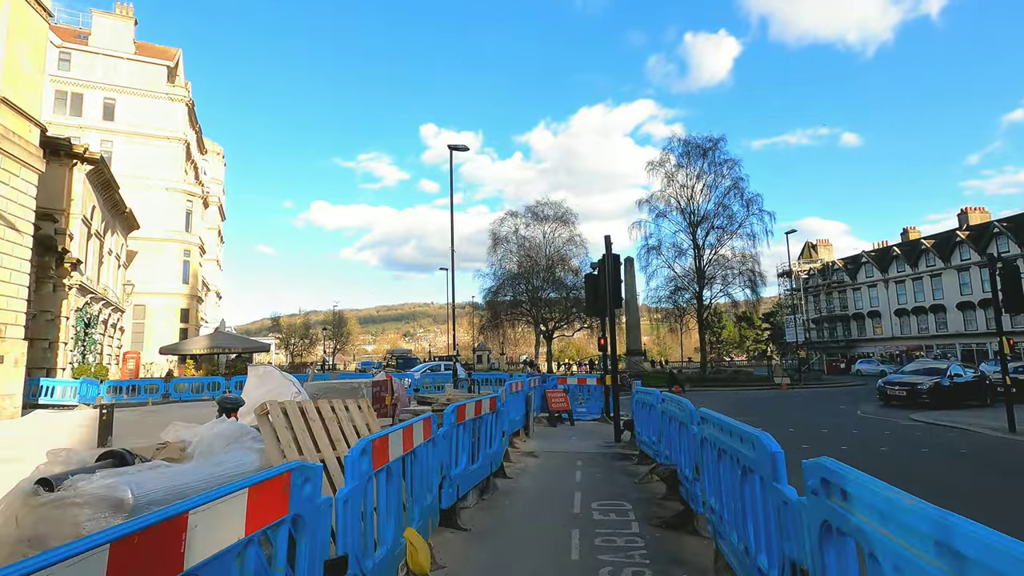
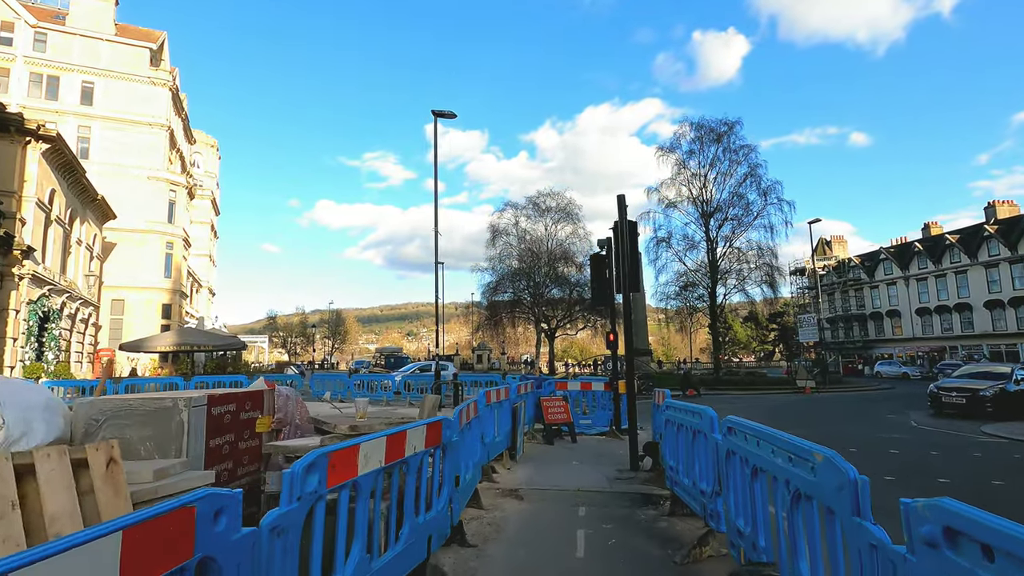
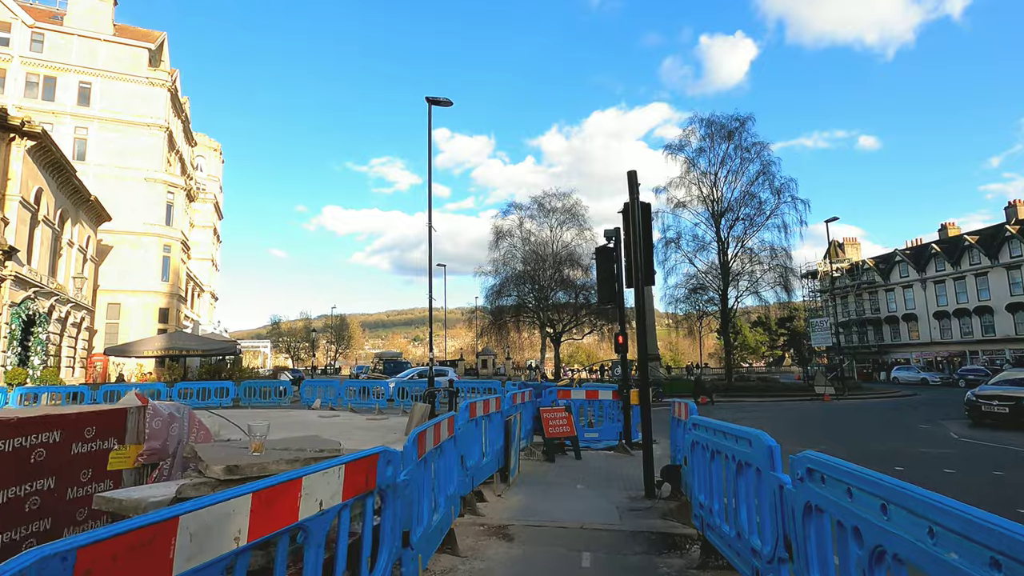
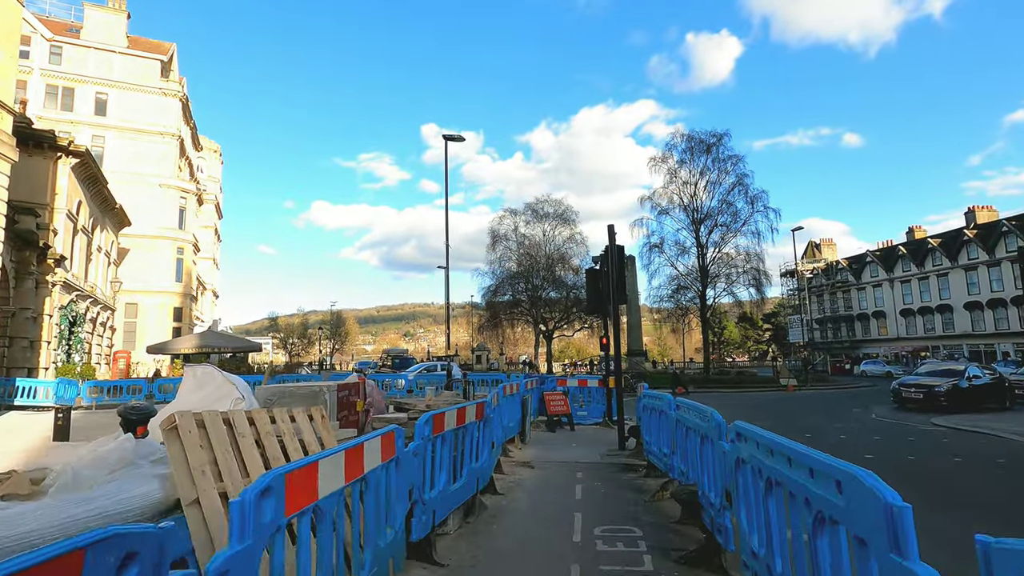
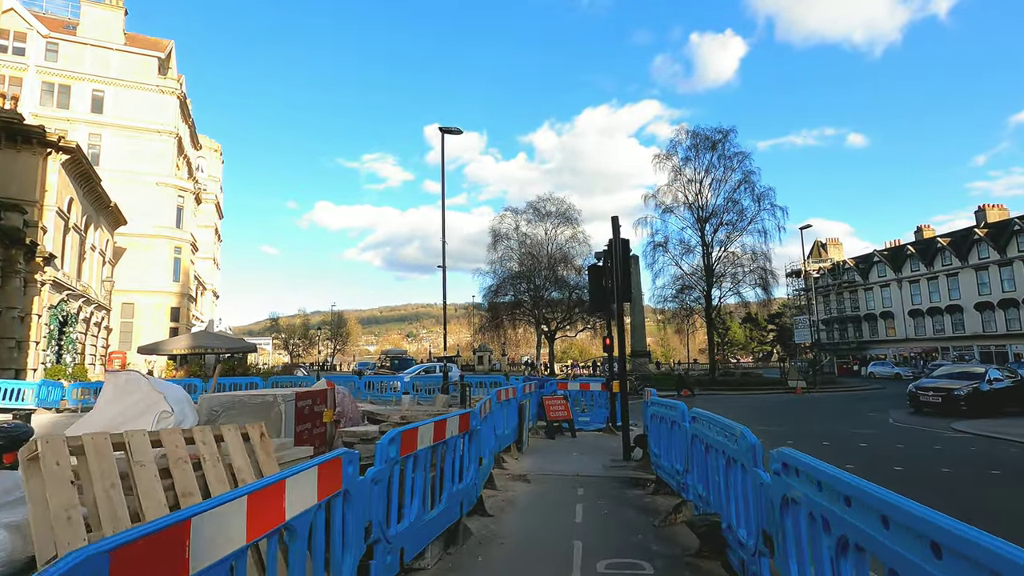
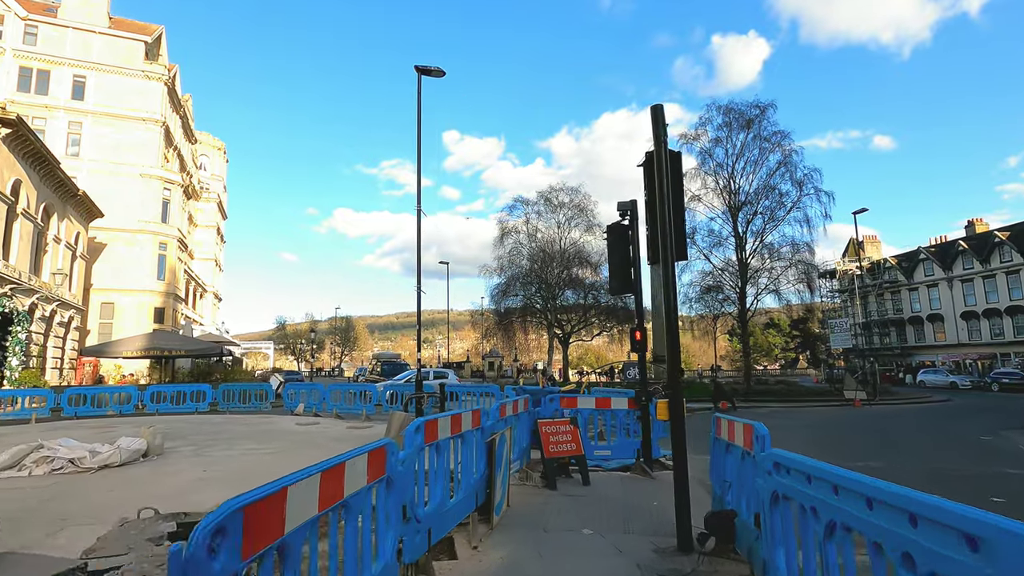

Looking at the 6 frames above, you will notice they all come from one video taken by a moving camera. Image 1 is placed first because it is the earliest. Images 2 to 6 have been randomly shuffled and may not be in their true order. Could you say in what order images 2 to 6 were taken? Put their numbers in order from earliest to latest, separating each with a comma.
4, 5, 2, 3, 6
